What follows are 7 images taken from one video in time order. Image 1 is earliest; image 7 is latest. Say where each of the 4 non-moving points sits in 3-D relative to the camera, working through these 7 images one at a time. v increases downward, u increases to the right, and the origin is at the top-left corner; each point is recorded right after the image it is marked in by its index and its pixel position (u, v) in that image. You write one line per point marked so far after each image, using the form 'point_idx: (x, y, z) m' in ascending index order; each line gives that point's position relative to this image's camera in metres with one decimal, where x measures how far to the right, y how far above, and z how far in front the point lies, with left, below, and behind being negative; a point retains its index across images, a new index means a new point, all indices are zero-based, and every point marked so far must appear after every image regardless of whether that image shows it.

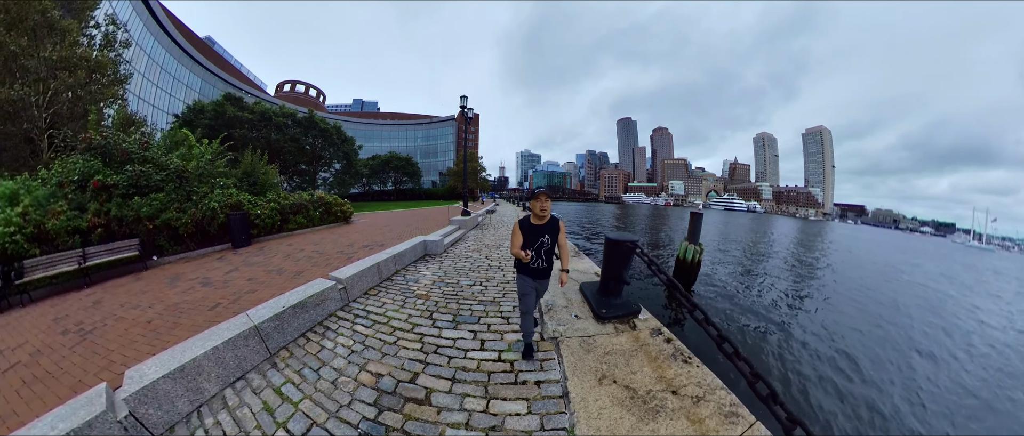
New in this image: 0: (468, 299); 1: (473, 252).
0: (-0.3, -0.6, +6.3) m
1: (-0.4, -0.5, +8.5) m
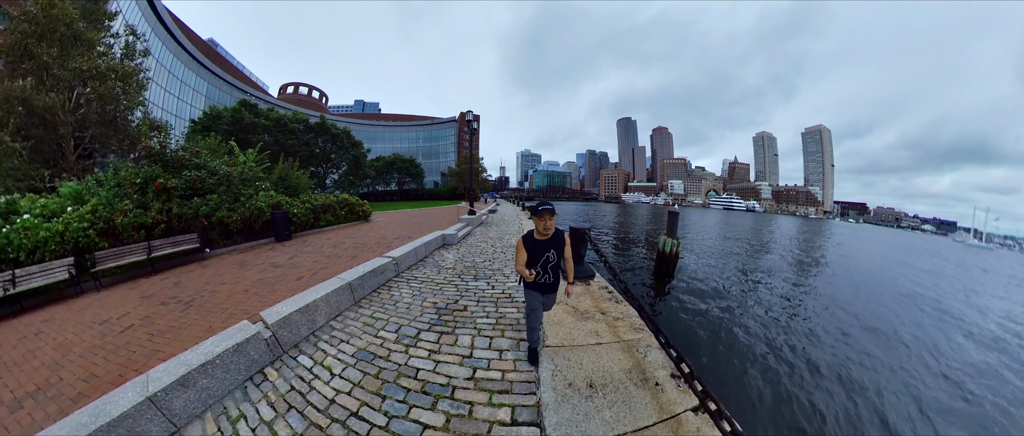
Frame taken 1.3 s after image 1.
0: (-0.3, -0.6, +7.0) m
1: (-0.4, -0.4, +9.2) m
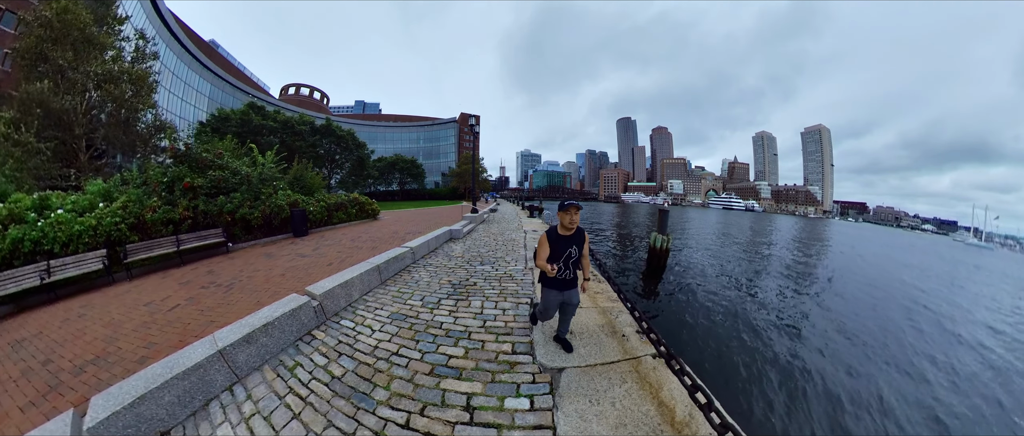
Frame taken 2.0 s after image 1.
0: (-0.3, -0.6, +7.4) m
1: (-0.4, -0.4, +9.6) m
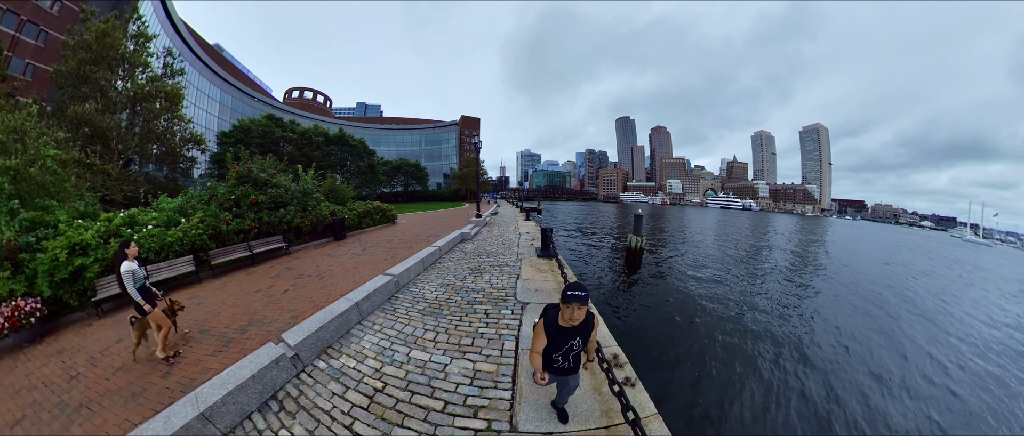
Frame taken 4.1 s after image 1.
0: (-0.4, -0.7, +8.6) m
1: (-0.4, -0.5, +10.8) m
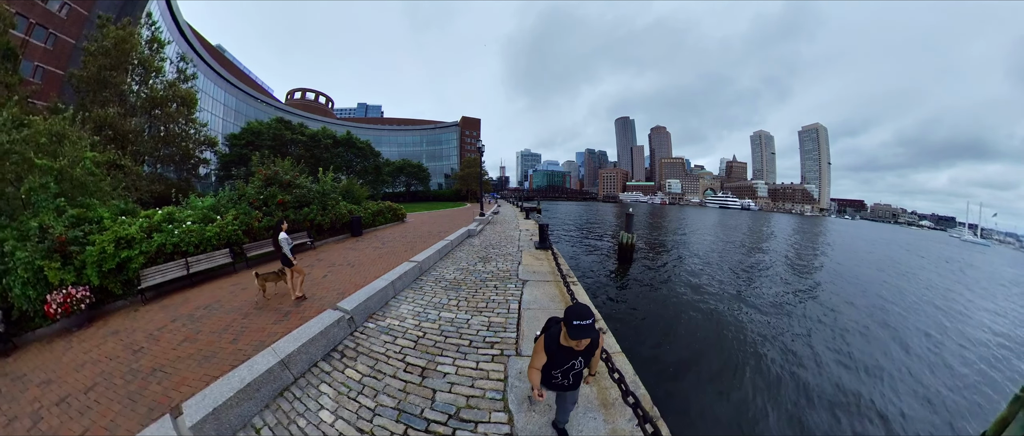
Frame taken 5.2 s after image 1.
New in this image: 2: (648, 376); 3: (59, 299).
0: (-0.3, -0.6, +9.2) m
1: (-0.4, -0.5, +11.4) m
2: (+1.7, -2.0, +5.7) m
3: (-4.7, -0.8, +4.8) m
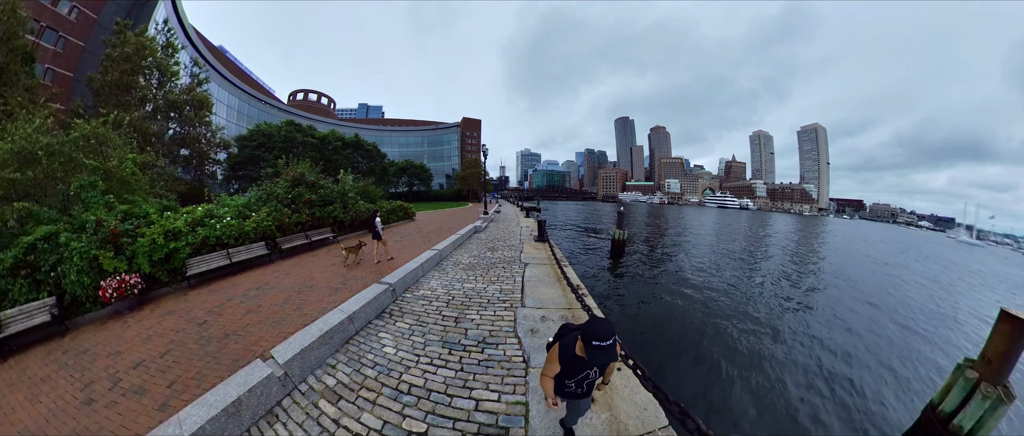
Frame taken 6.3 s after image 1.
0: (-0.3, -0.6, +10.0) m
1: (-0.4, -0.4, +12.1) m
2: (+1.7, -2.0, +6.5) m
3: (-4.7, -0.8, +5.6) m
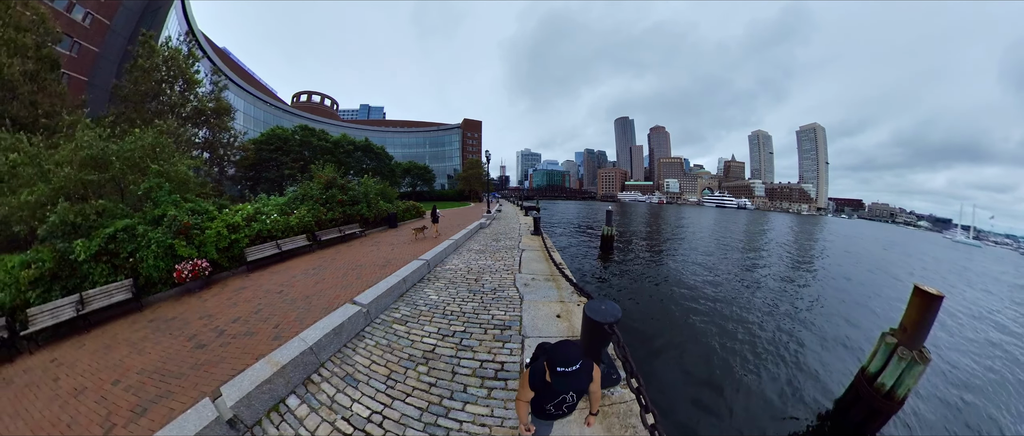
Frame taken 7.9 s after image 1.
0: (-0.3, -0.6, +11.1) m
1: (-0.4, -0.4, +13.3) m
2: (+1.7, -1.9, +7.6) m
3: (-4.7, -0.7, +6.7) m
